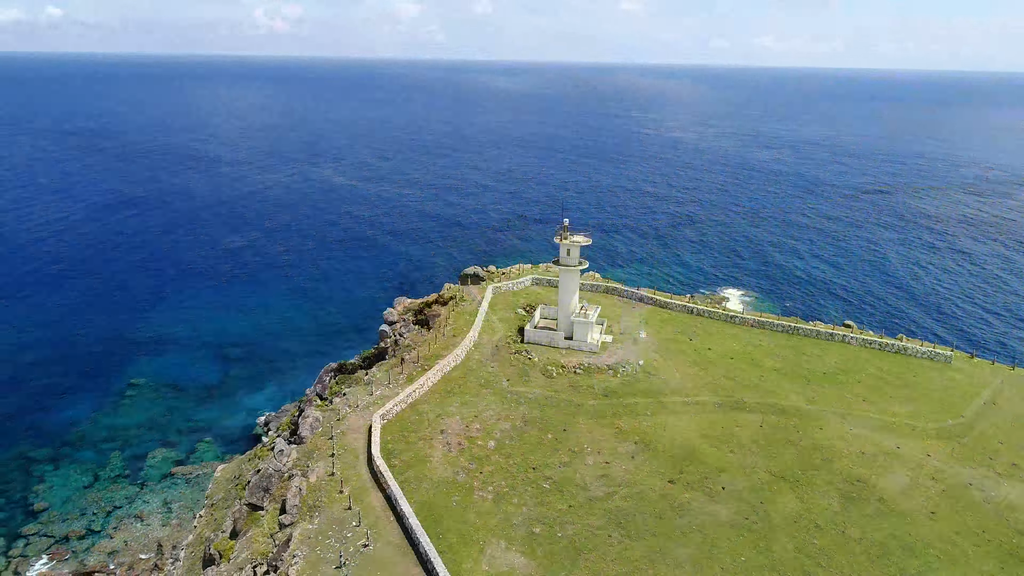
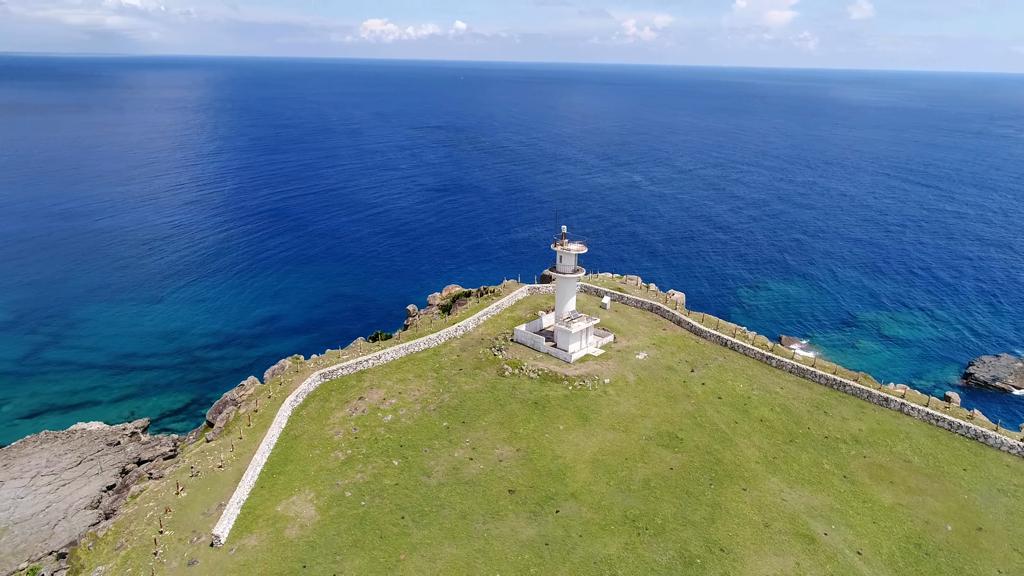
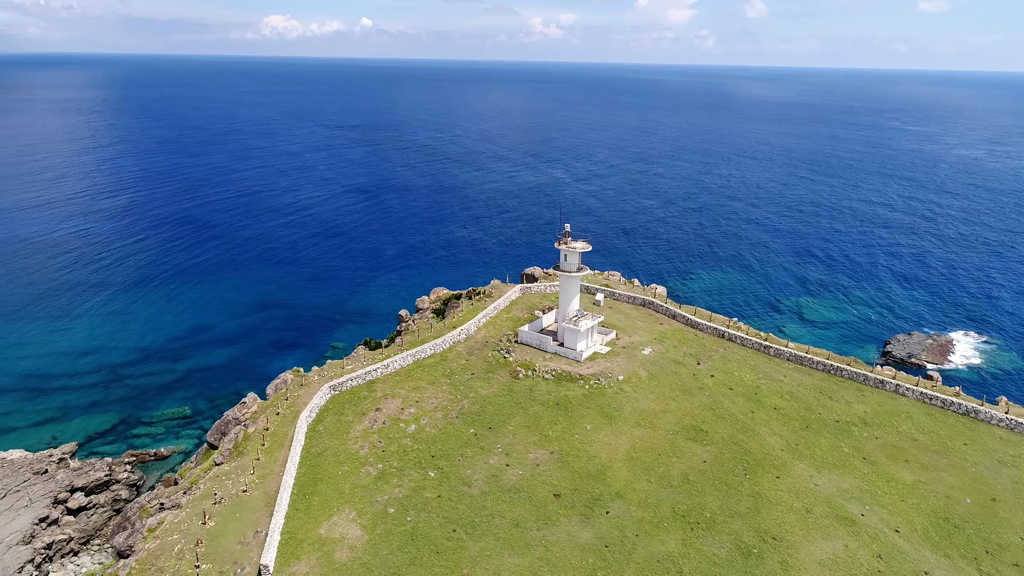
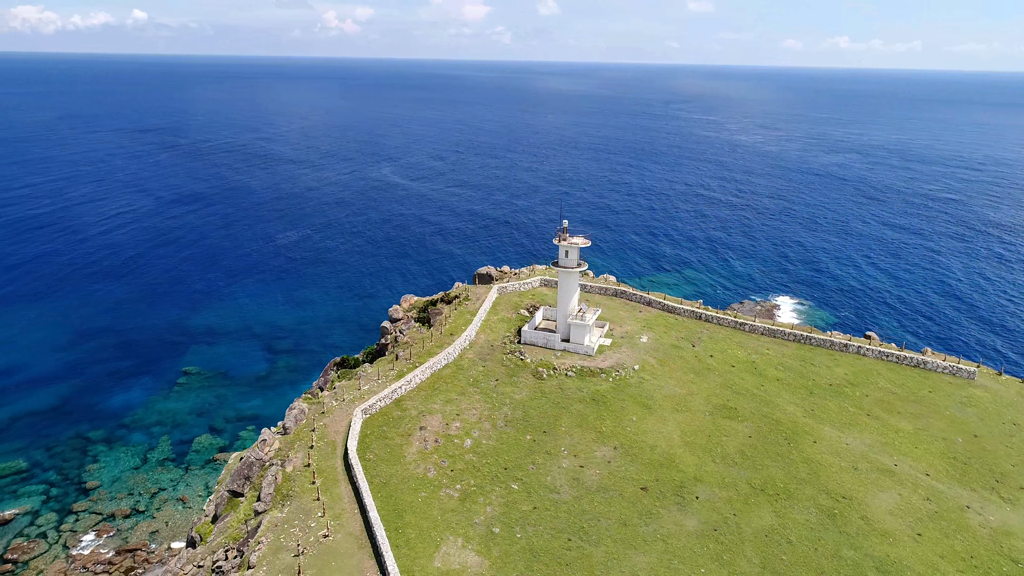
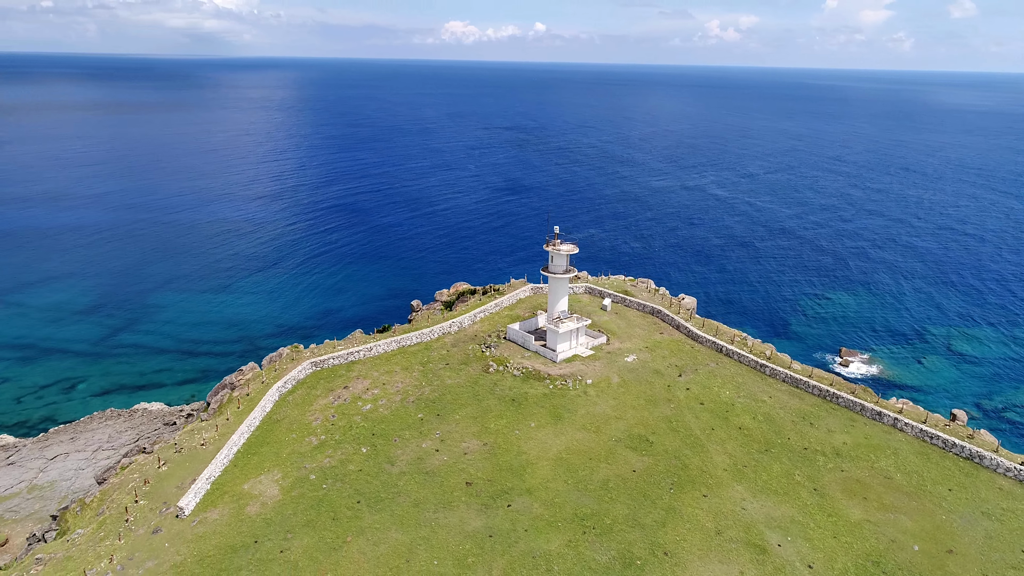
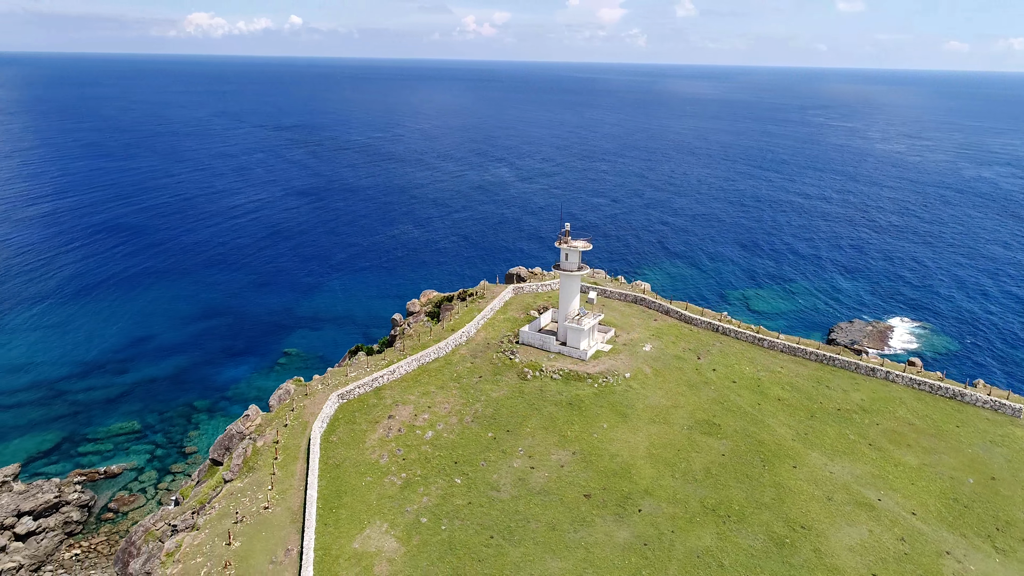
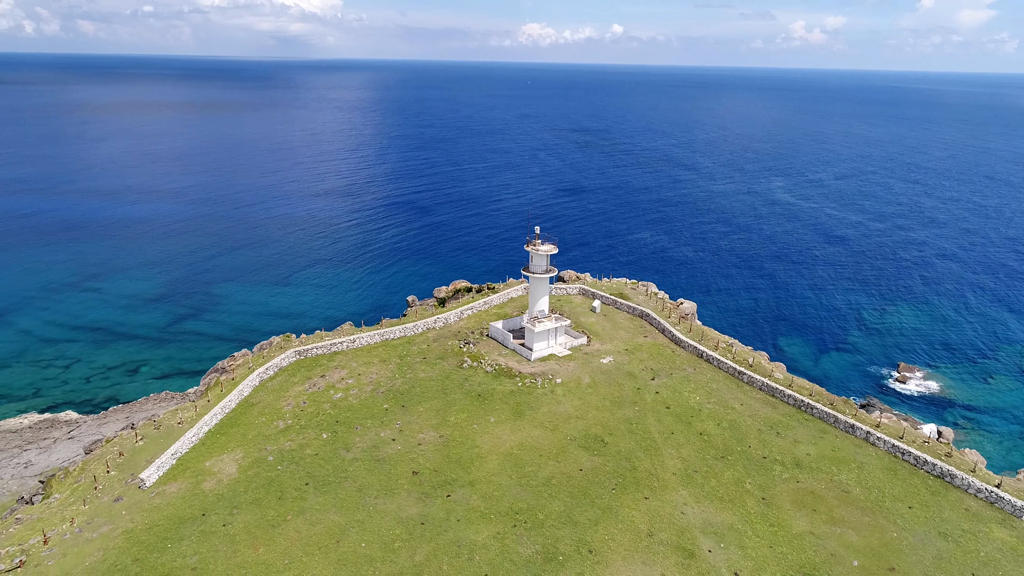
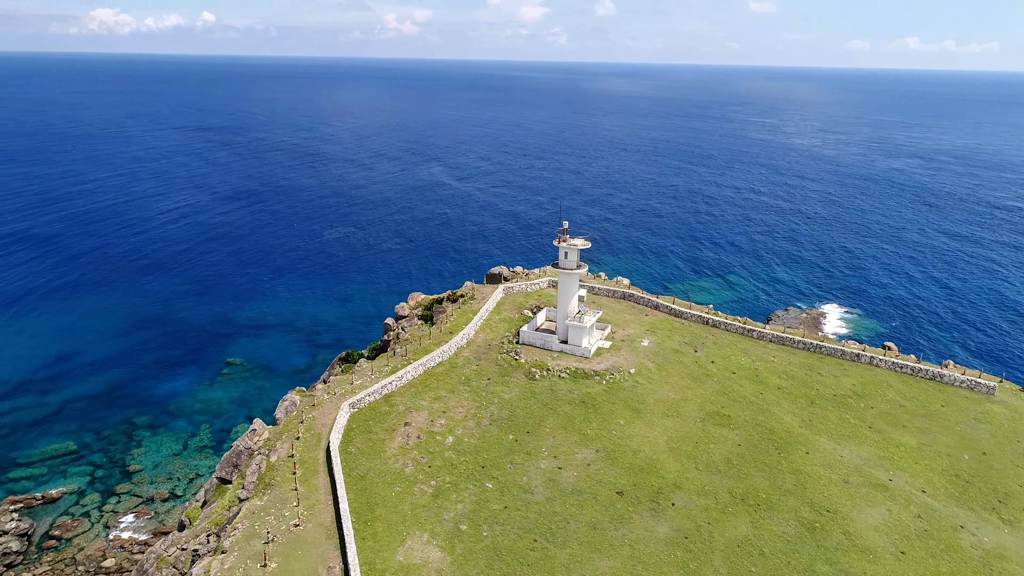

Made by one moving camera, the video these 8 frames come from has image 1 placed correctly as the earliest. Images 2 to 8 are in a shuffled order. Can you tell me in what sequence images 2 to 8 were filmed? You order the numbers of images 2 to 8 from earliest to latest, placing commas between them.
4, 8, 6, 3, 2, 5, 7
